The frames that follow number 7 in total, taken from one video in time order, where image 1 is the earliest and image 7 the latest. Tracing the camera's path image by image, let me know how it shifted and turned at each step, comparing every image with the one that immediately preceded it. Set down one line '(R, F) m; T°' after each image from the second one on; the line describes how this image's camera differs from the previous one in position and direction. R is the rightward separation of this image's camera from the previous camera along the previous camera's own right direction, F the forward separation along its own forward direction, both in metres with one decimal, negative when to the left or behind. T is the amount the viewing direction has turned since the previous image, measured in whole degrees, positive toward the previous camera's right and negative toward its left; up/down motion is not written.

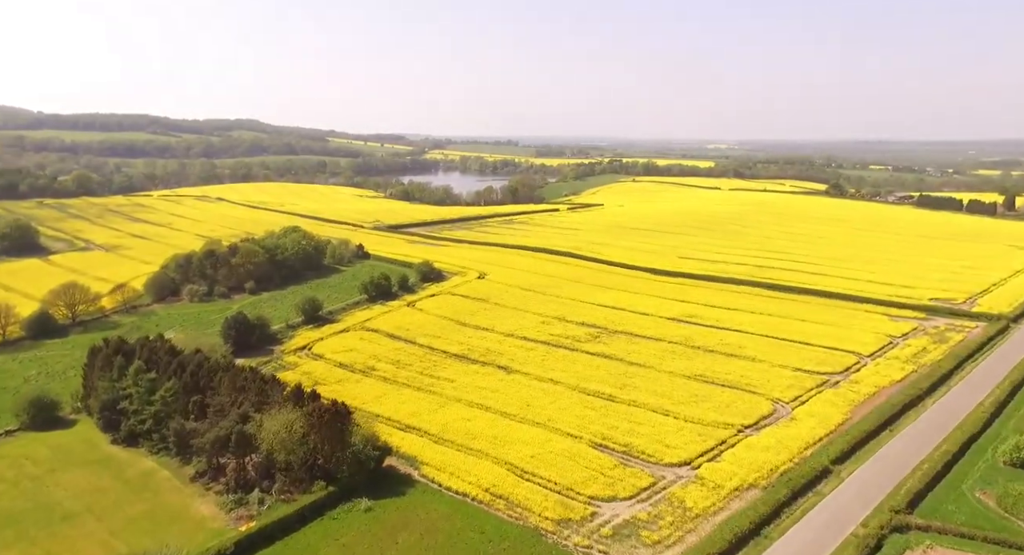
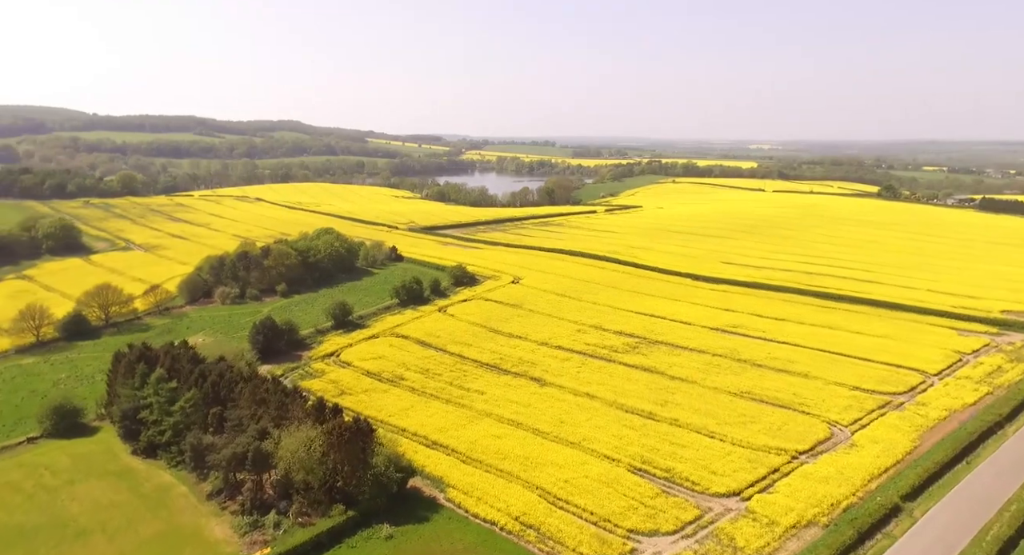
(0.0, +1.6) m; -3°
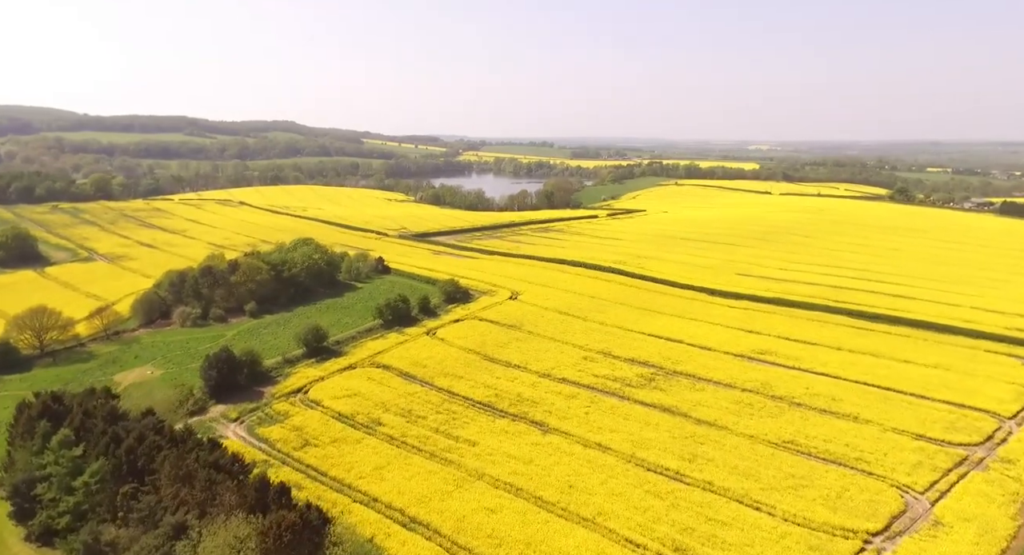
(0.0, +5.2) m; 0°
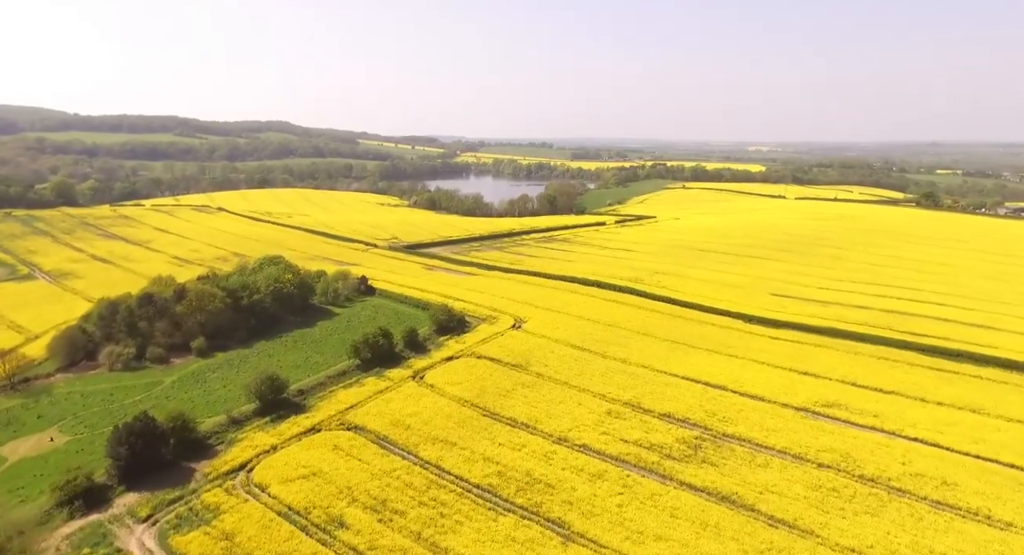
(-0.4, +7.4) m; 0°
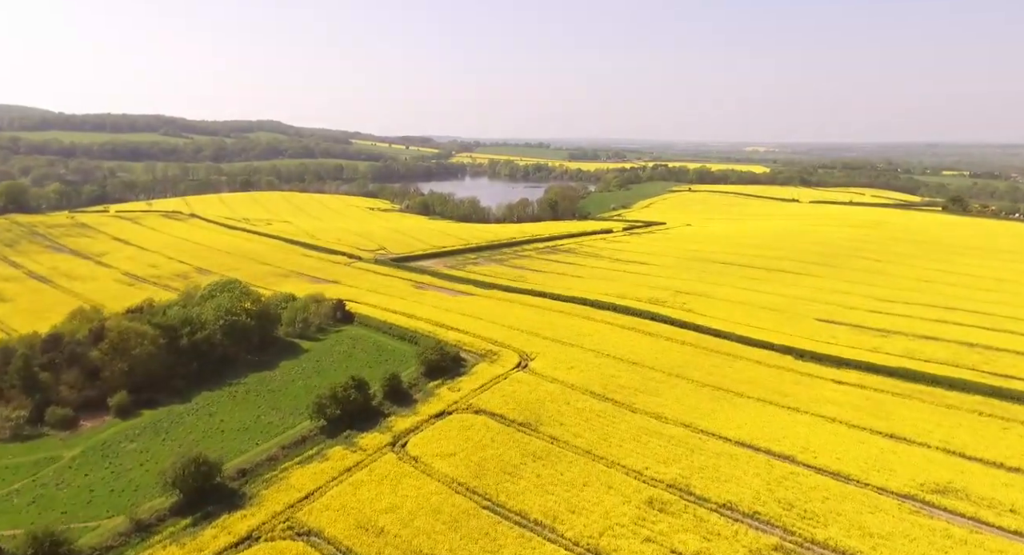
(-0.5, +7.4) m; 0°
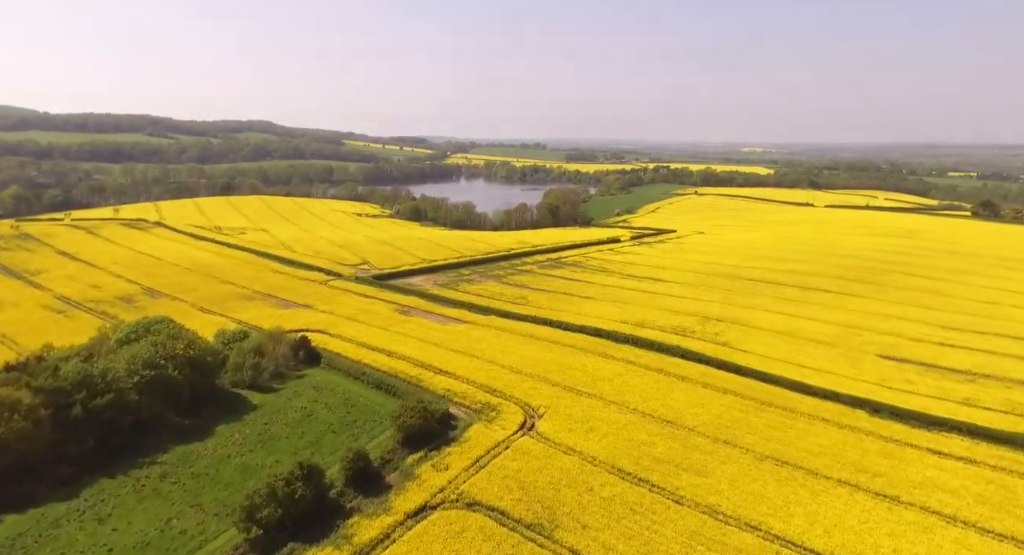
(-0.3, +7.5) m; 0°
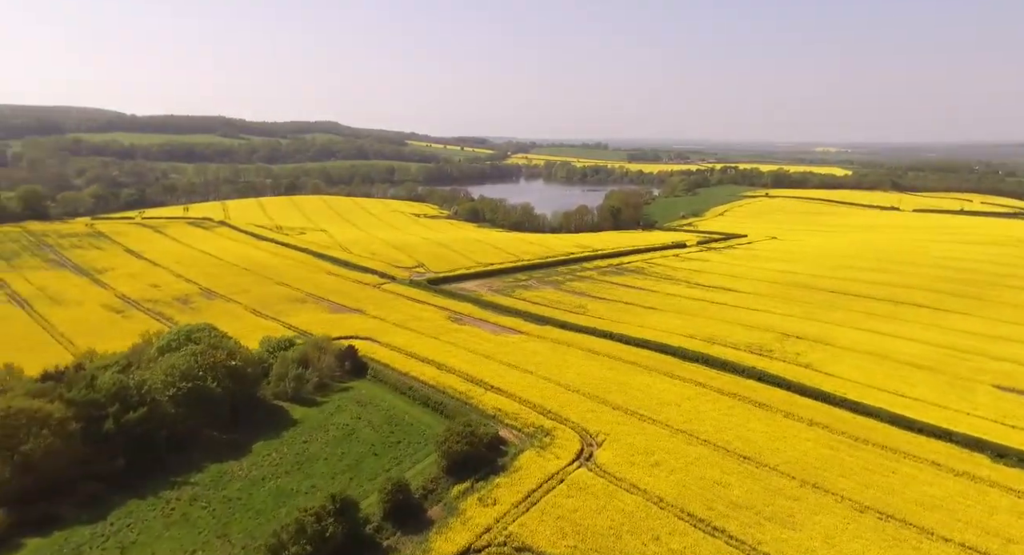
(0.0, +2.5) m; -6°
